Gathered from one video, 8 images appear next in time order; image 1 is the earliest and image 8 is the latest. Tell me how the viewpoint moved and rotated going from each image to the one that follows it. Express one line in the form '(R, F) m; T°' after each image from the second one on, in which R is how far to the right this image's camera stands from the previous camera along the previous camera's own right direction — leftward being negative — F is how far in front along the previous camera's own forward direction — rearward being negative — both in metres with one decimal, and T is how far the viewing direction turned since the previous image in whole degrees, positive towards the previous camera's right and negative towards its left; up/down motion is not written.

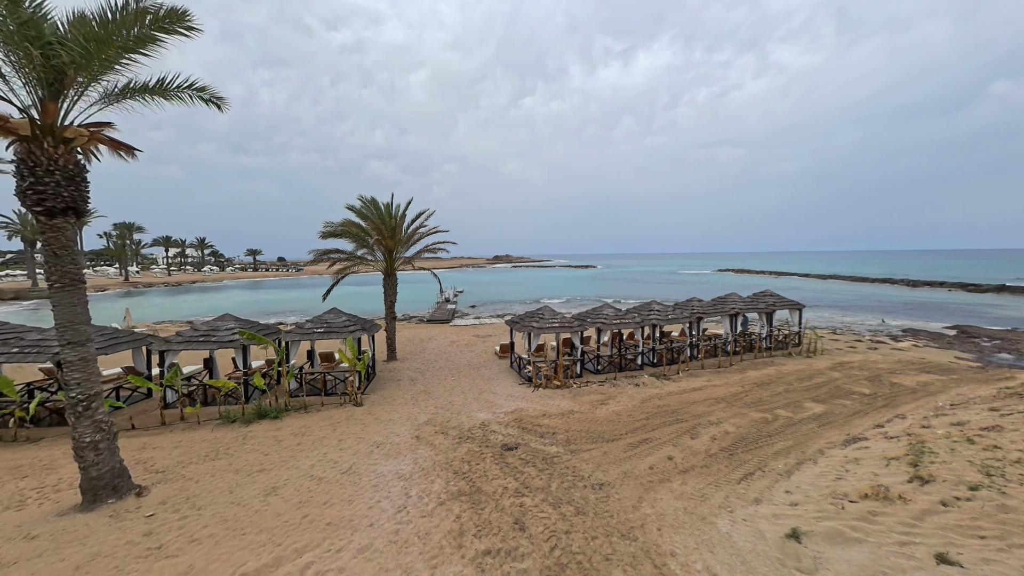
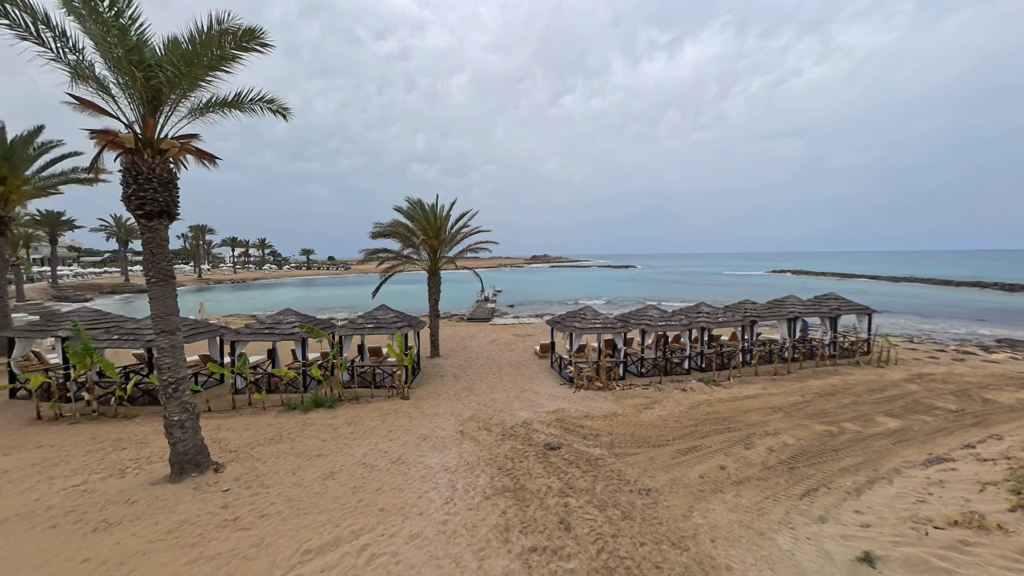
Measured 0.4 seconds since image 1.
(-0.2, 0.0) m; -6°
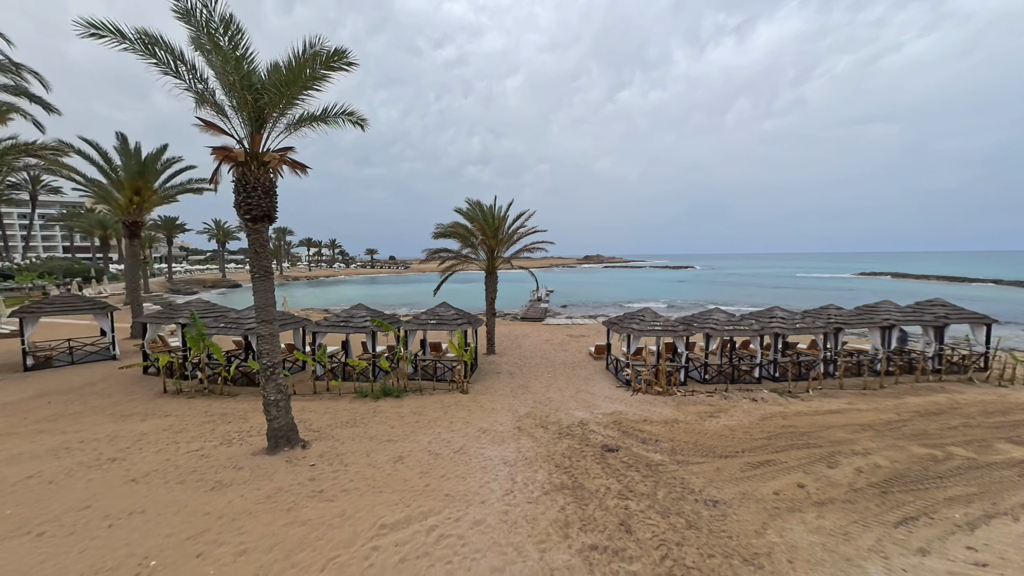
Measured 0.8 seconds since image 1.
(-0.2, -0.1) m; -8°
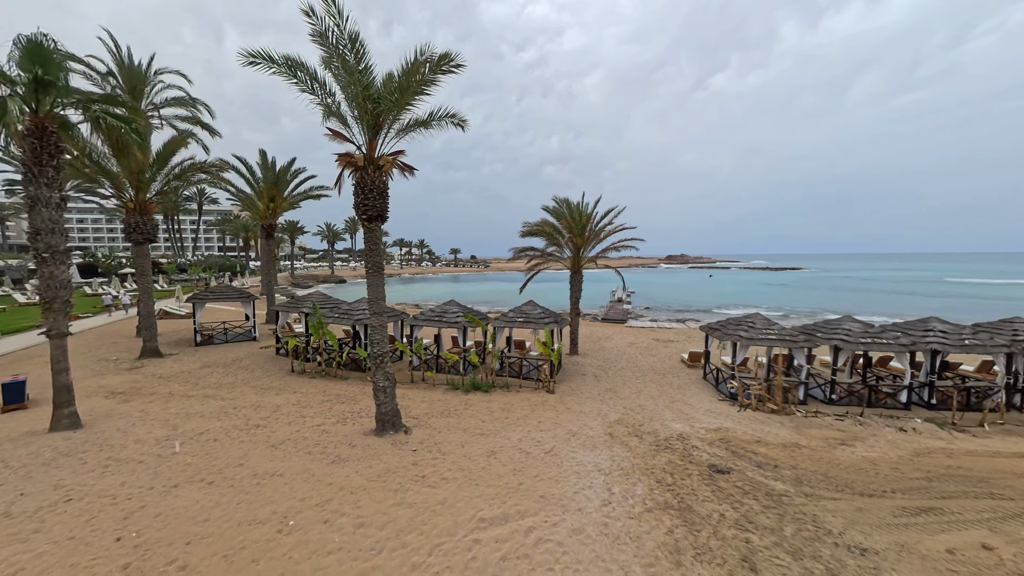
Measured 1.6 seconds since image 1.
(-0.4, +0.1) m; -12°
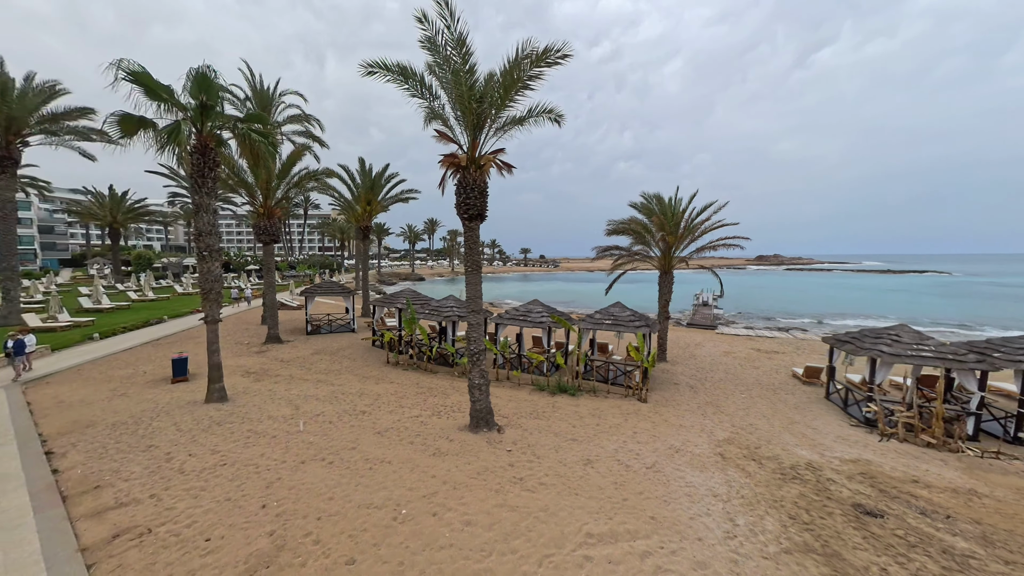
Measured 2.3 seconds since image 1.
(-0.6, +0.2) m; -11°
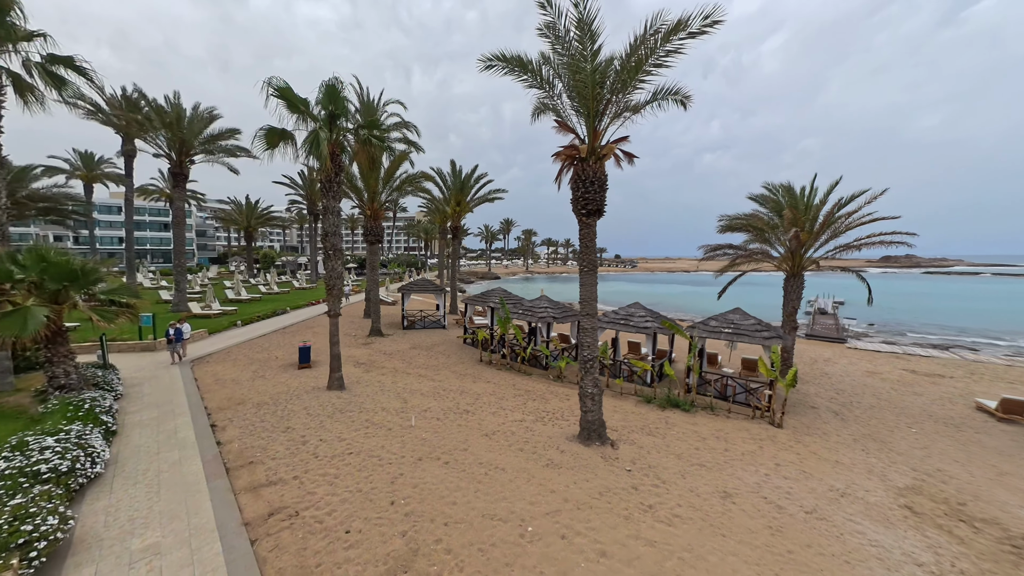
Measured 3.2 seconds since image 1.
(-0.9, +0.4) m; -11°
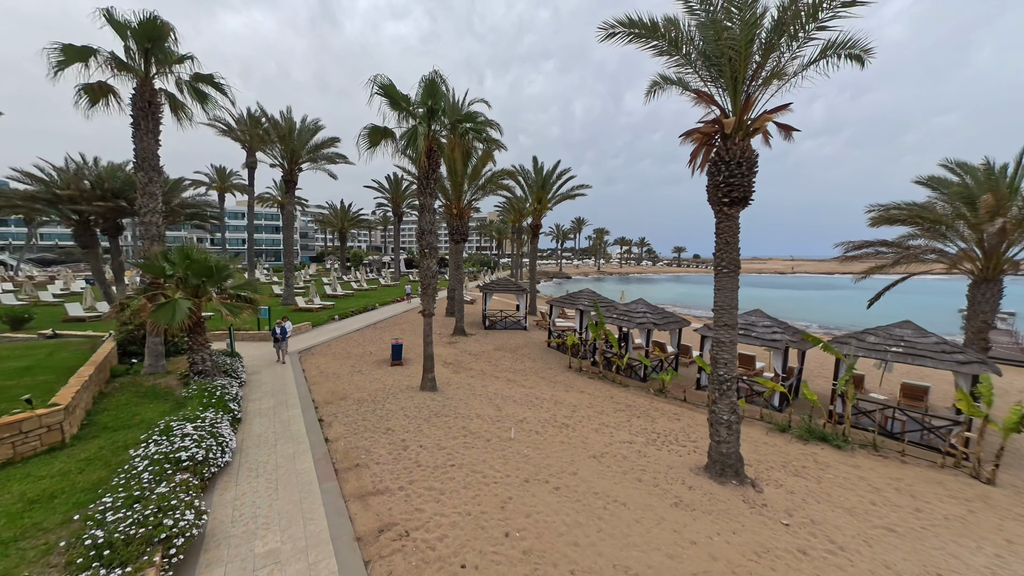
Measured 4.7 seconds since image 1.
(-0.9, +0.7) m; -11°
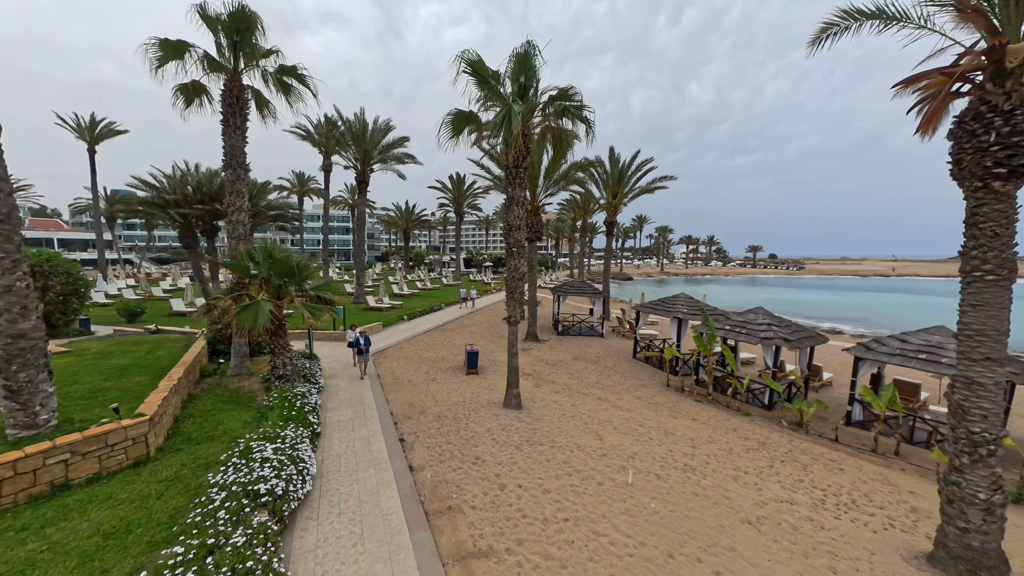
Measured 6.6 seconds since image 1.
(-1.1, +1.3) m; -8°
